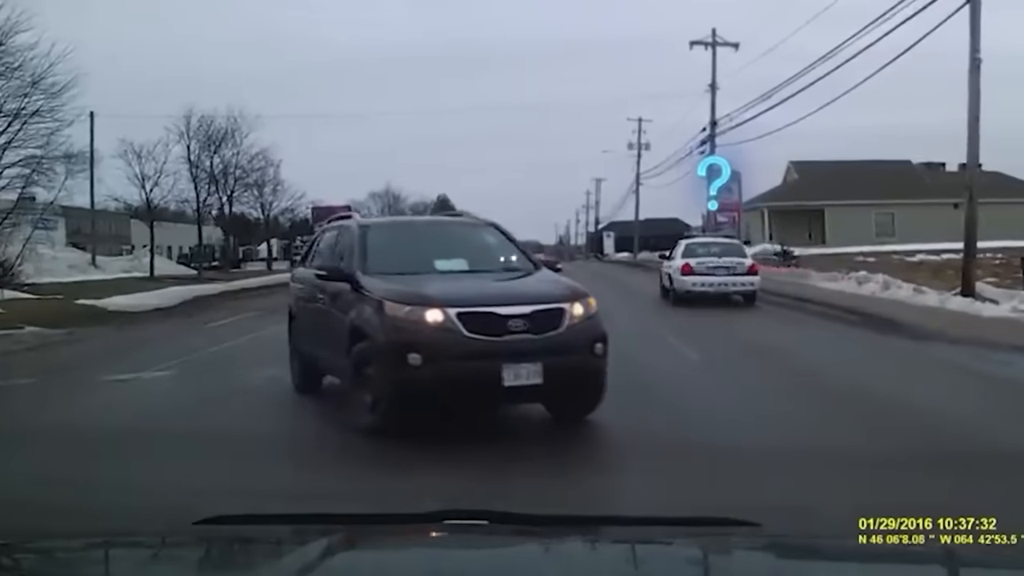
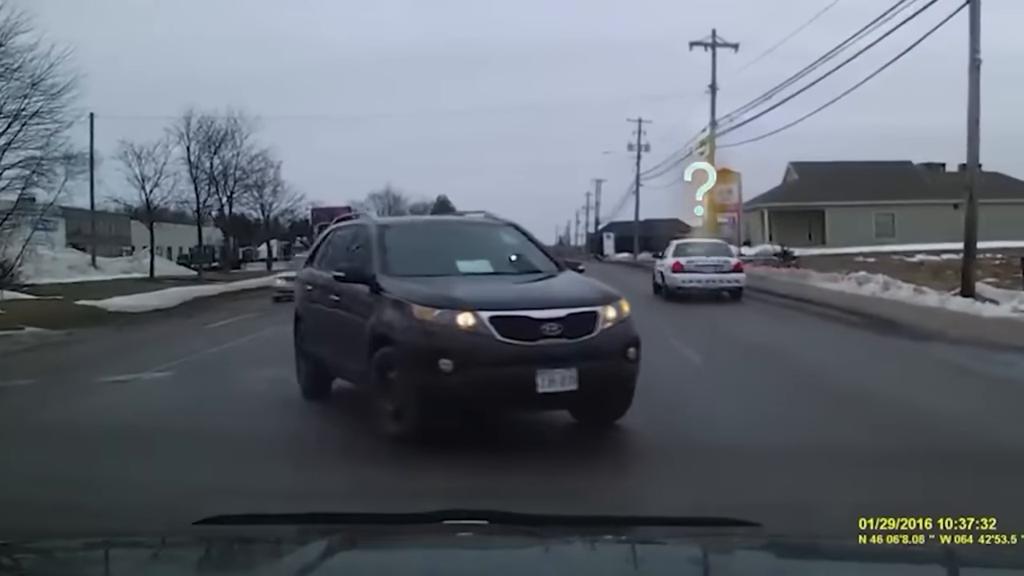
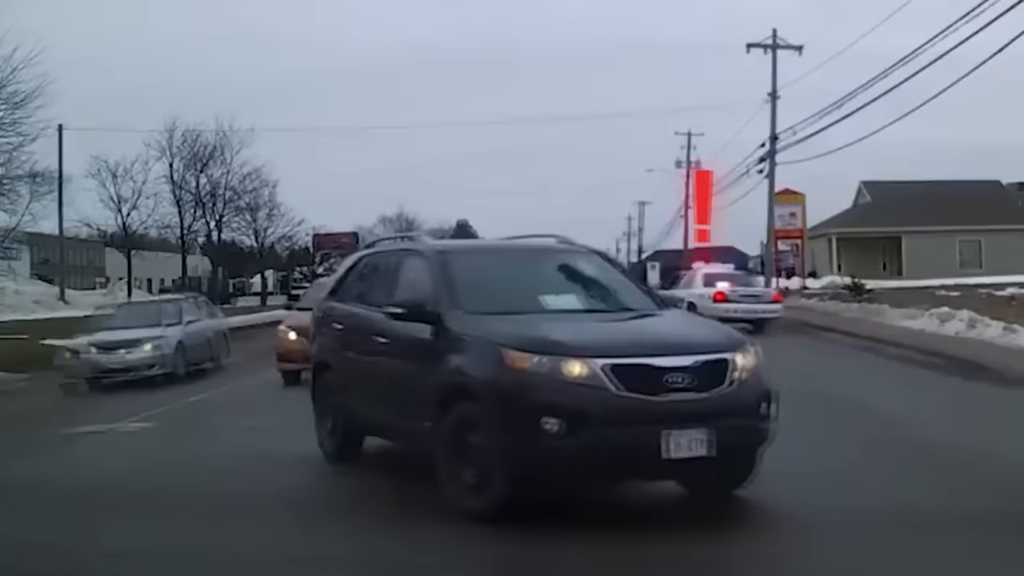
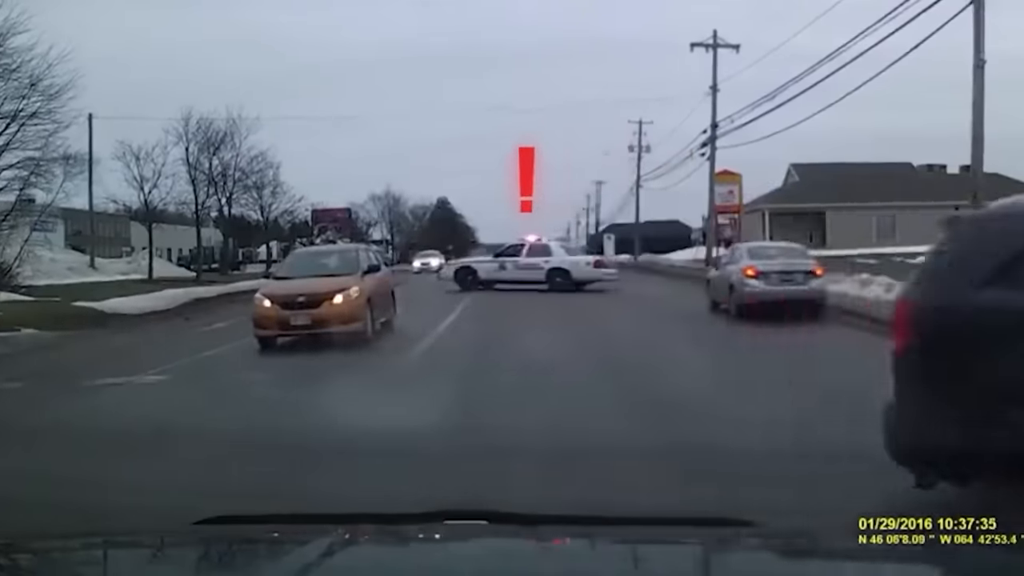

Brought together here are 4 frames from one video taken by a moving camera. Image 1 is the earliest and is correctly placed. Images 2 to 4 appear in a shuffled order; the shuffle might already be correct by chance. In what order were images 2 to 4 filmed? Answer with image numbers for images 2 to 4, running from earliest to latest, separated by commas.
2, 4, 3
